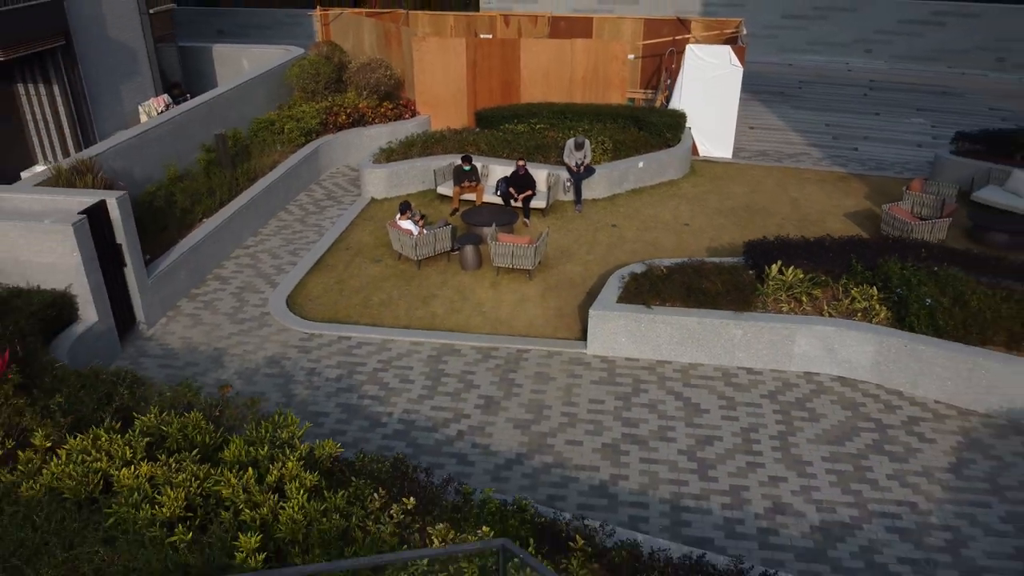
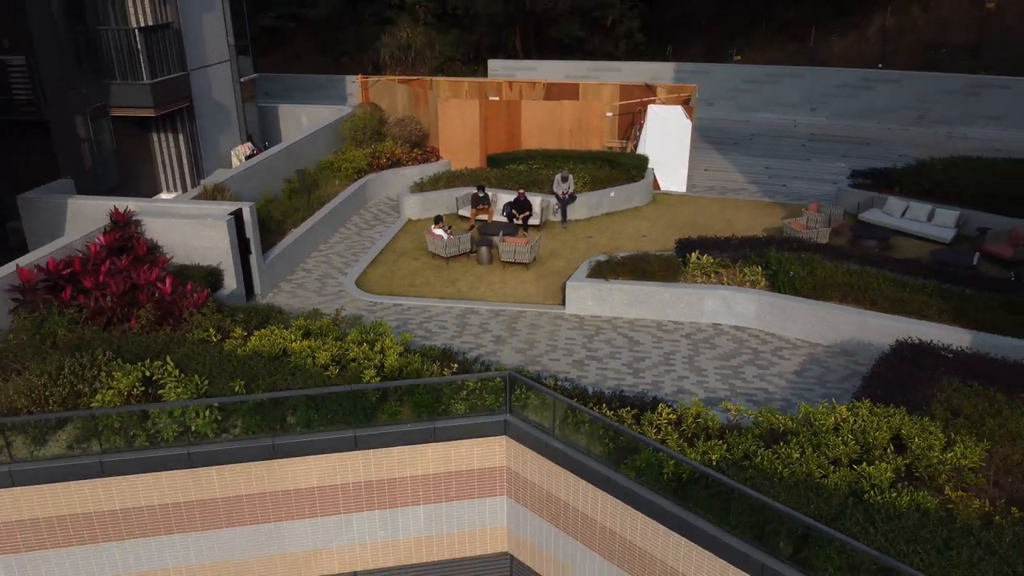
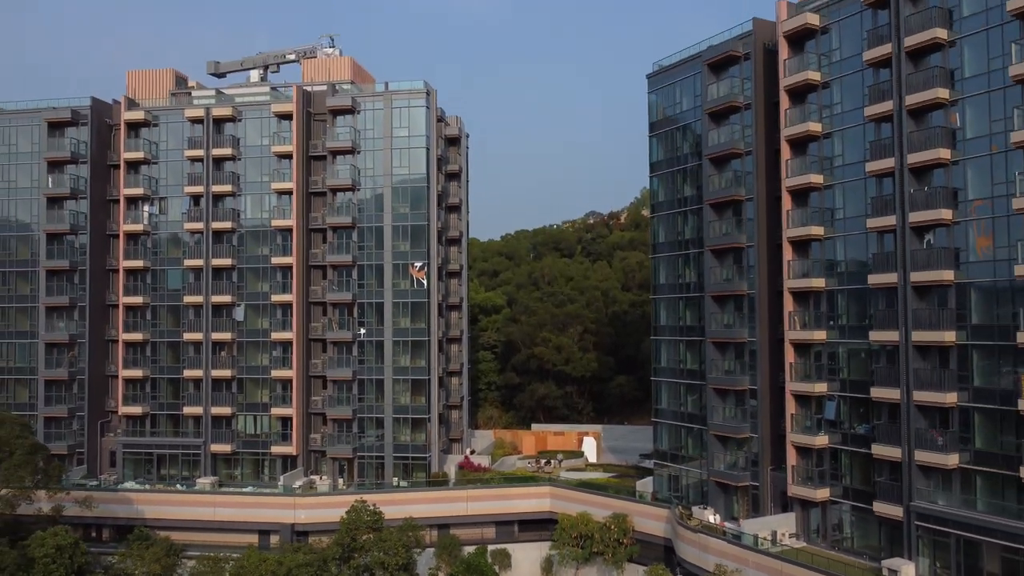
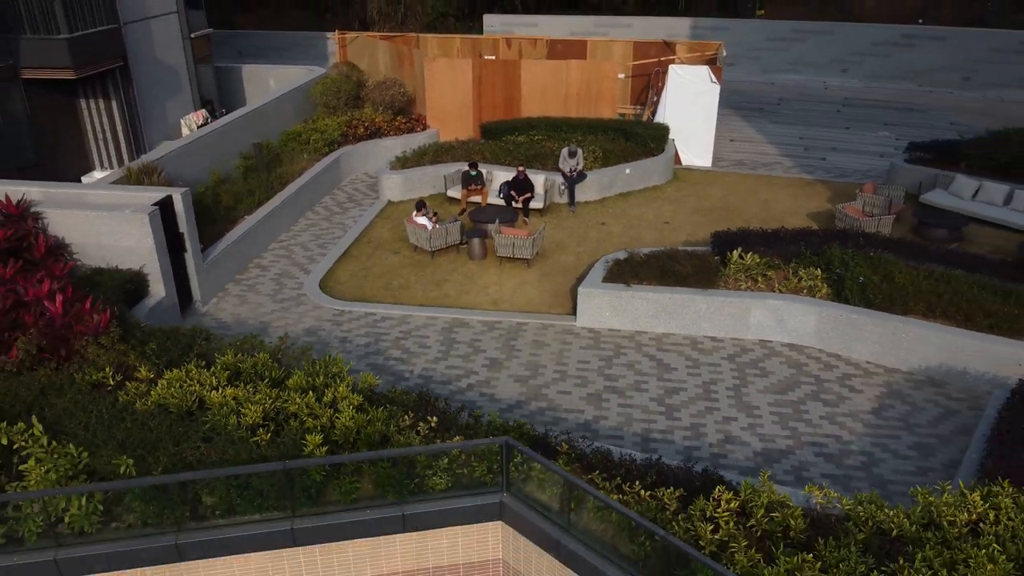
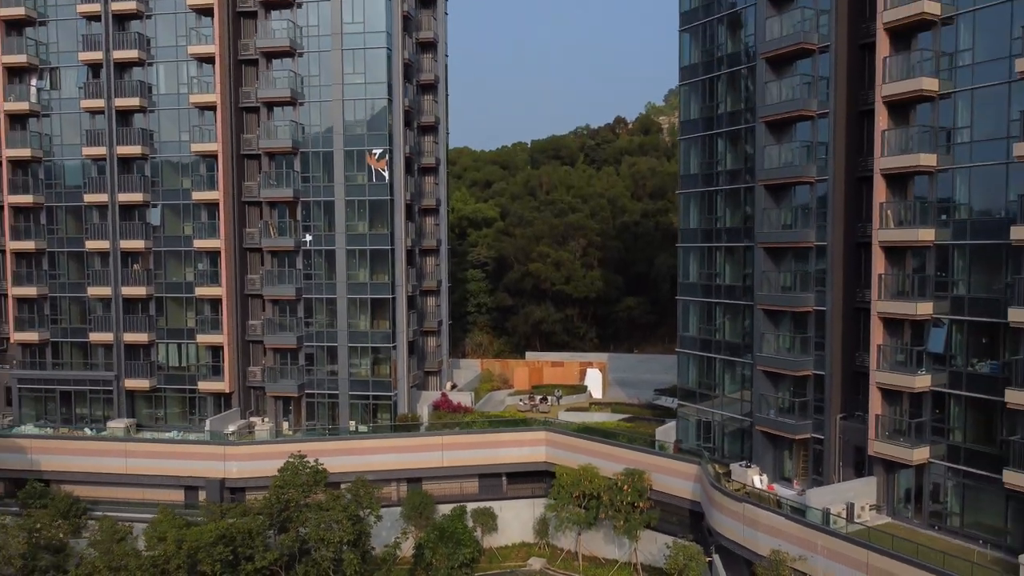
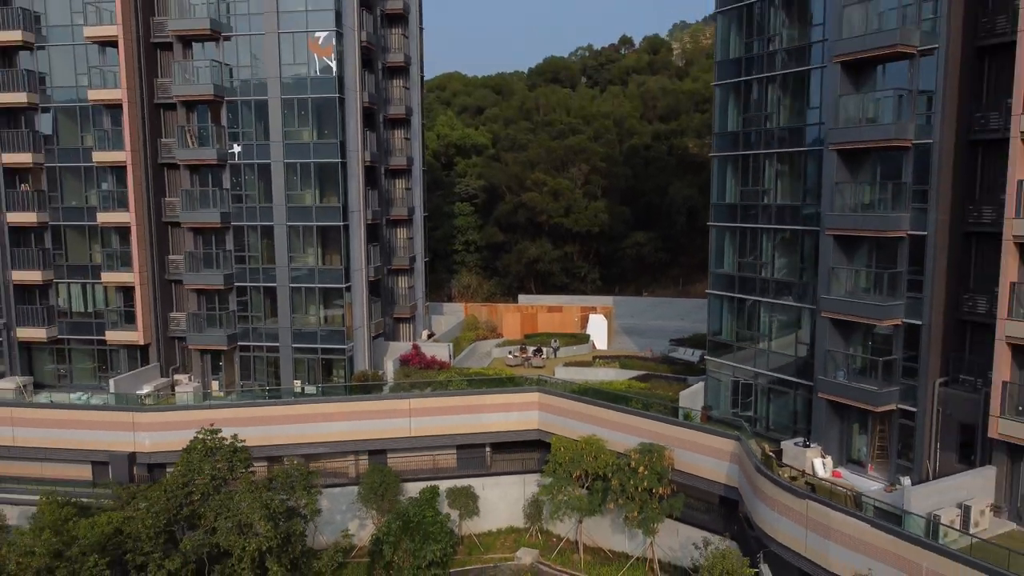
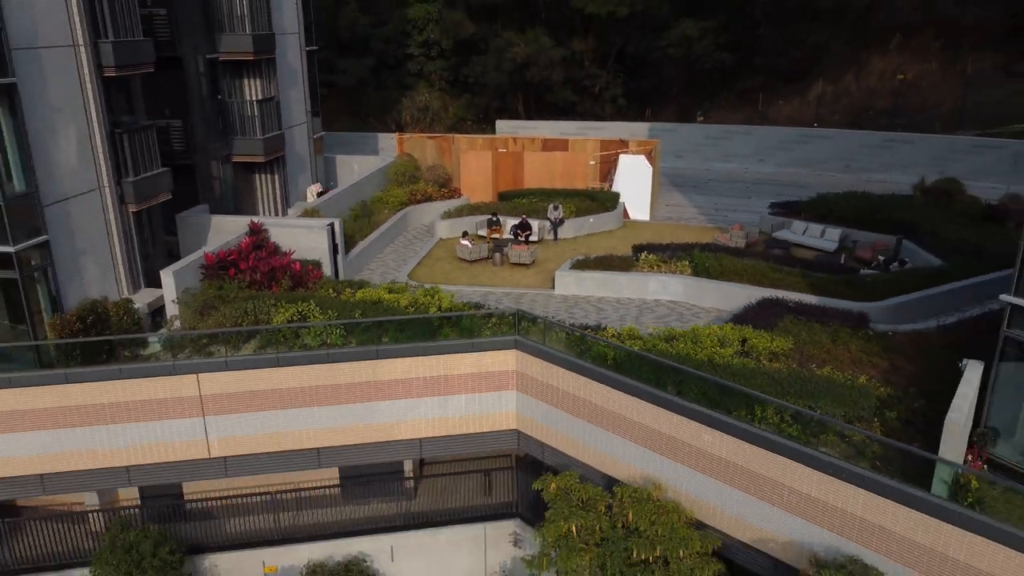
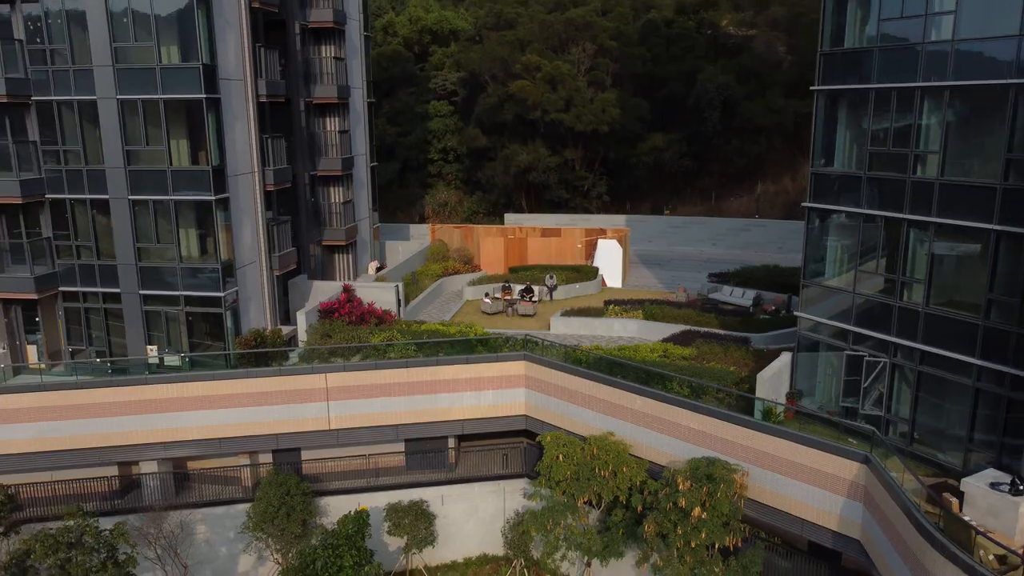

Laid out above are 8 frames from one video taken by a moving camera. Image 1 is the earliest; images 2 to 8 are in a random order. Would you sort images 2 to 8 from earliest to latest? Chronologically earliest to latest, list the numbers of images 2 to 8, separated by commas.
4, 2, 7, 8, 6, 5, 3
